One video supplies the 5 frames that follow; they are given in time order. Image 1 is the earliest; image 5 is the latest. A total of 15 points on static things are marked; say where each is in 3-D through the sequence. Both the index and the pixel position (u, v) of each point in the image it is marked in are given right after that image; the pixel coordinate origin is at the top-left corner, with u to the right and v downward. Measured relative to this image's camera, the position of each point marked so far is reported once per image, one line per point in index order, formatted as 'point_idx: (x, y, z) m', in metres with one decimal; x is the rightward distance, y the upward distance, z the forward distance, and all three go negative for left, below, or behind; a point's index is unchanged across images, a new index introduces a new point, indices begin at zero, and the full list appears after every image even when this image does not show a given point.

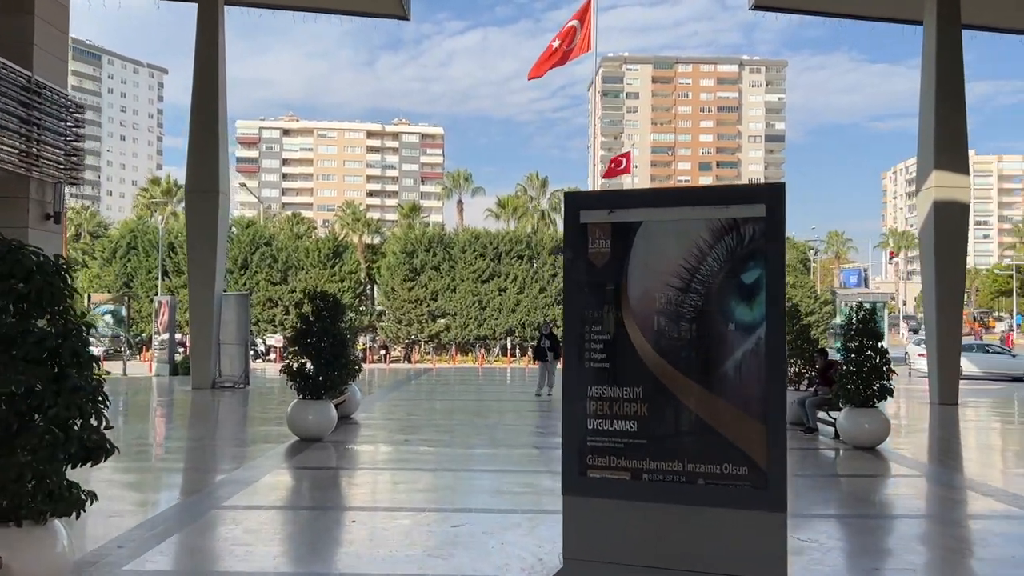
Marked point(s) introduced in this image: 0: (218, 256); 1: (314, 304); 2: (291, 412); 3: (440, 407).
0: (-6.9, +0.8, +19.6) m
1: (-2.7, -0.2, +11.5) m
2: (-3.0, -1.7, +11.3) m
3: (-1.4, -2.3, +16.1) m
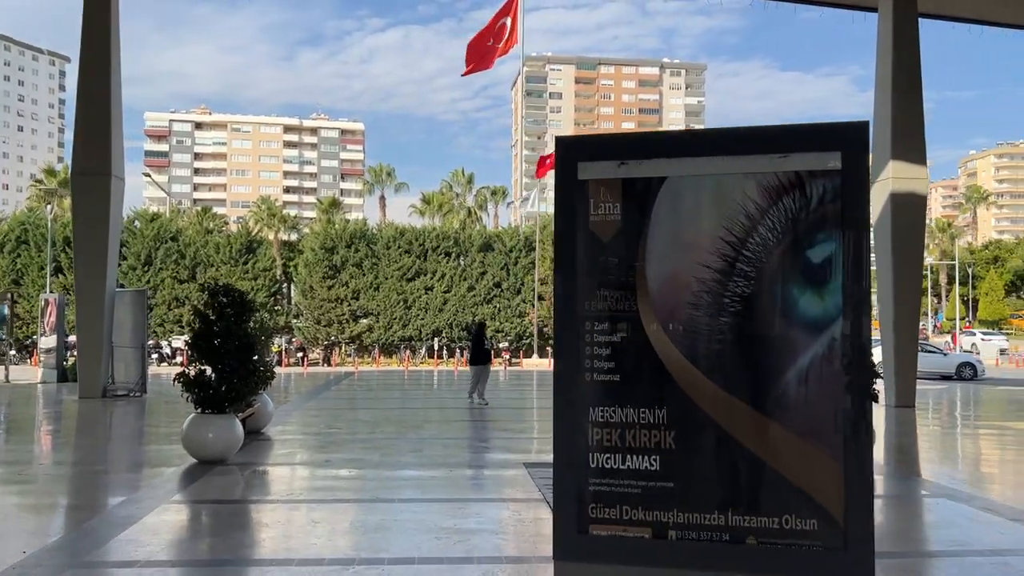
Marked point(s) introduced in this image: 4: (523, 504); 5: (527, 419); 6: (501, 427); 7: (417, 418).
0: (-8.3, +0.9, +17.4) m
1: (-3.4, -0.1, +9.7) m
2: (-3.6, -1.6, +9.4) m
3: (-2.6, -2.2, +14.4) m
4: (+0.1, -1.9, +7.4) m
5: (+0.3, -2.4, +14.8) m
6: (-0.2, -2.2, +13.0) m
7: (-1.6, -2.3, +14.5) m
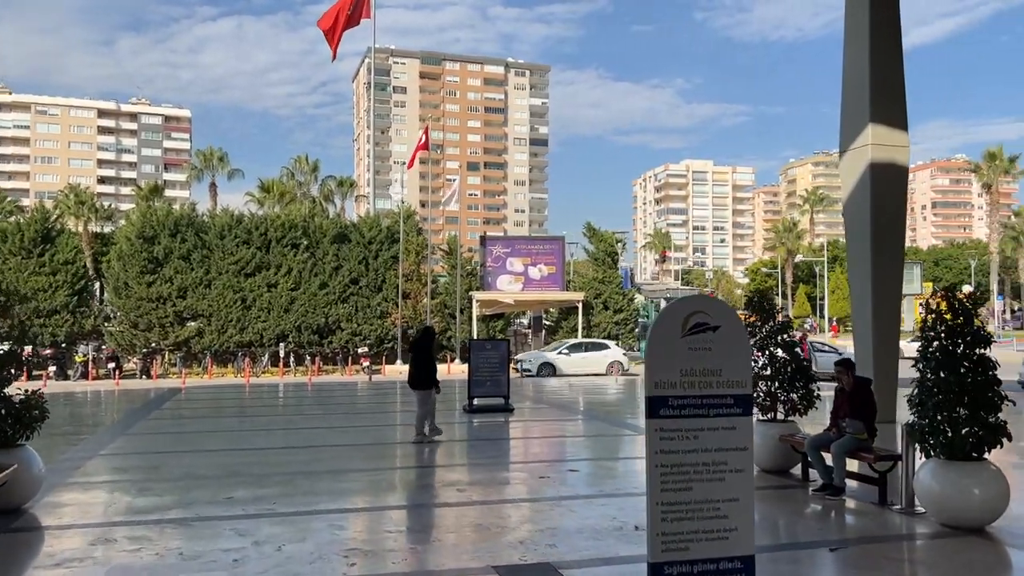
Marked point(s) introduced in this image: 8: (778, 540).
0: (-10.0, +1.0, +11.7) m
1: (-3.7, 0.0, +5.1) m
2: (-3.8, -1.4, +4.8) m
3: (-3.7, -2.1, +9.8) m
4: (+0.2, -1.8, +3.5) m
5: (-1.0, -2.2, +10.8) m
6: (-1.1, -2.1, +9.0) m
7: (-2.8, -2.1, +10.1) m
8: (+2.1, -2.0, +6.6) m
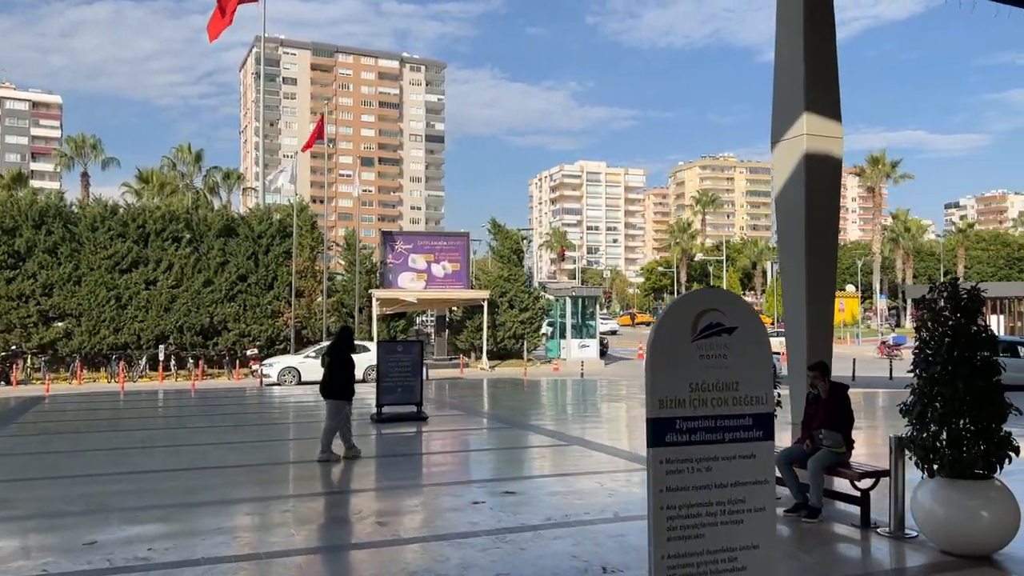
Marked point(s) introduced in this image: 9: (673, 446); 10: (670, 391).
0: (-10.9, +1.1, +9.2) m
1: (-3.8, +0.1, +3.4) m
2: (-4.0, -1.4, +3.1) m
3: (-4.5, -2.0, +8.1) m
4: (+0.2, -1.7, +2.3) m
5: (-1.9, -2.2, +9.4) m
6: (-1.8, -2.0, +7.6) m
7: (-3.6, -2.1, +8.5) m
8: (+1.7, -1.9, +5.6) m
9: (+0.7, -0.7, +3.8) m
10: (+0.7, -0.5, +3.8) m
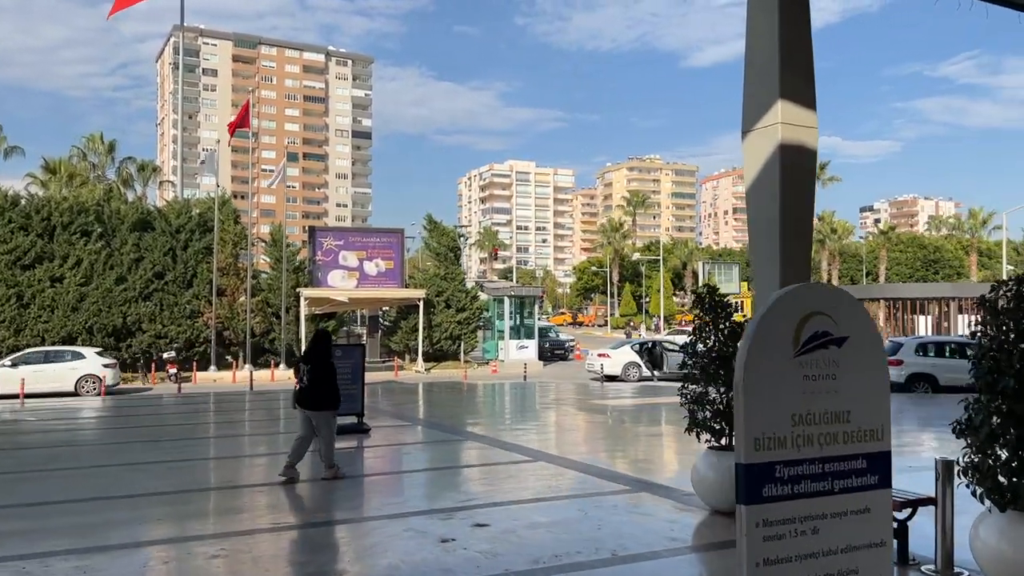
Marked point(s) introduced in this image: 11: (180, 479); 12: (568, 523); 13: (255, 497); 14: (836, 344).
0: (-11.2, +1.1, +7.1) m
1: (-3.7, +0.1, +1.9) m
2: (-3.8, -1.3, +1.6) m
3: (-4.7, -2.0, +6.6) m
4: (+0.5, -1.7, +1.2) m
5: (-2.3, -2.1, +8.1) m
6: (-2.0, -2.0, +6.3) m
7: (-3.9, -2.0, +7.1) m
8: (+1.6, -1.9, +4.6) m
9: (+0.9, -0.7, +2.7) m
10: (+0.8, -0.4, +2.7) m
11: (-3.6, -2.2, +9.2) m
12: (+0.4, -1.9, +6.8) m
13: (-2.6, -2.1, +8.2) m
14: (+1.1, -0.2, +2.9) m
